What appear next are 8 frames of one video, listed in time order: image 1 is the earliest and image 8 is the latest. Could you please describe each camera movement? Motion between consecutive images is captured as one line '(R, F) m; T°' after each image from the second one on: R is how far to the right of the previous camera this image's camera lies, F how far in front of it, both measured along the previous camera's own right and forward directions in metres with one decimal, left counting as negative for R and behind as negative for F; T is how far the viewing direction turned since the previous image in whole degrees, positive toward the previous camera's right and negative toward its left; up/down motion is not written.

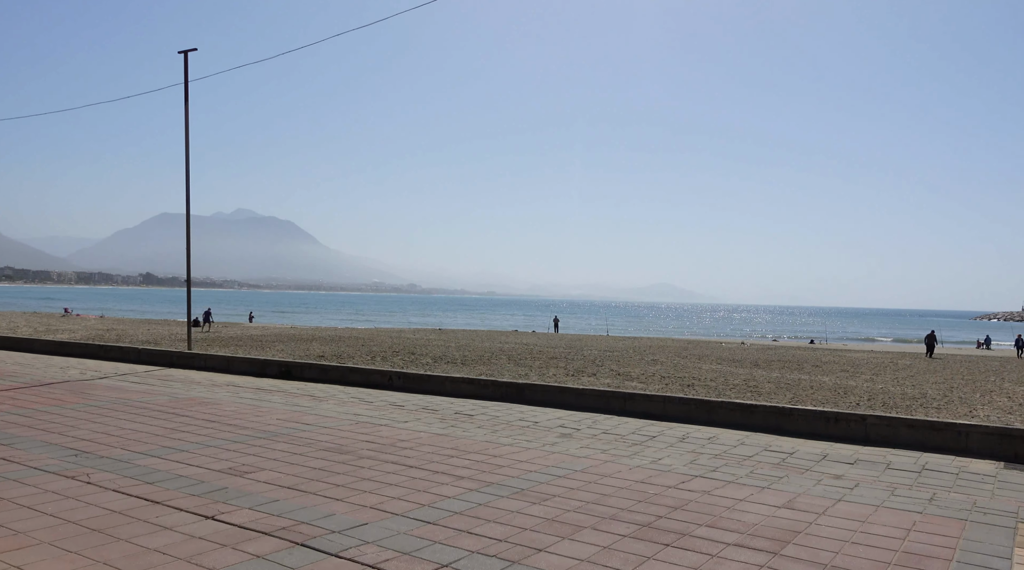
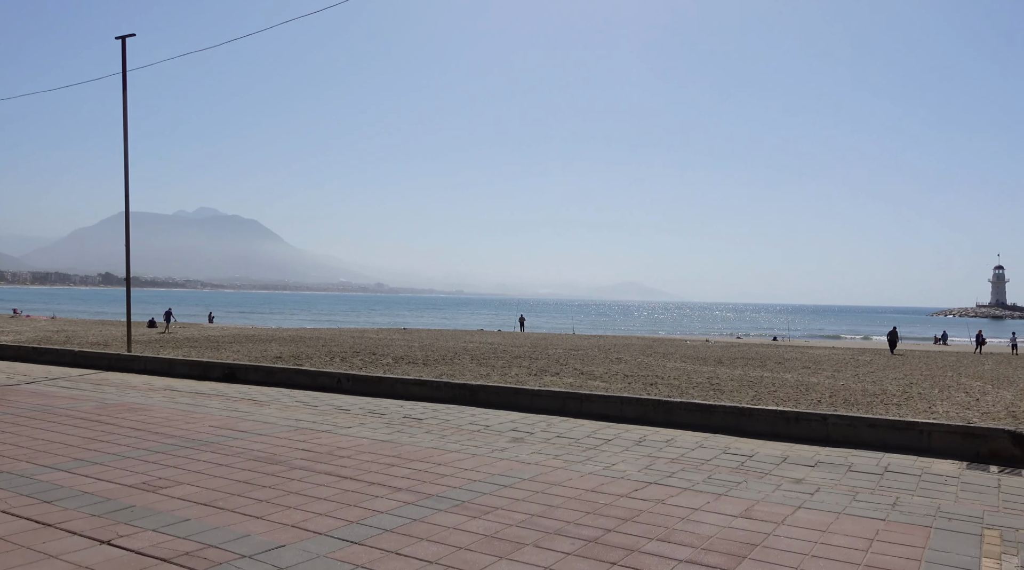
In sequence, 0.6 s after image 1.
(+0.2, +0.5) m; +2°
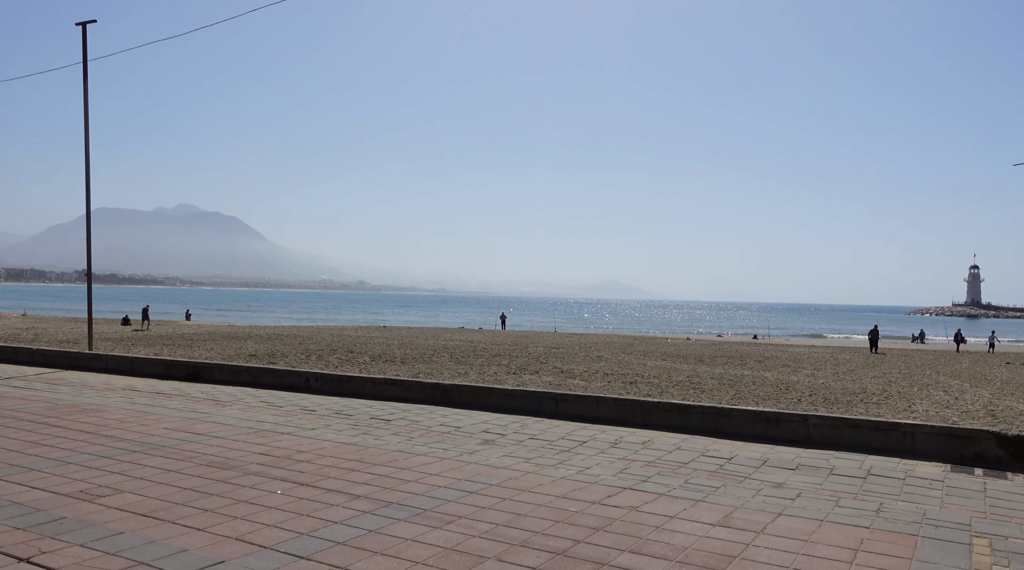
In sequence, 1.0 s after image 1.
(+0.1, +0.4) m; +1°
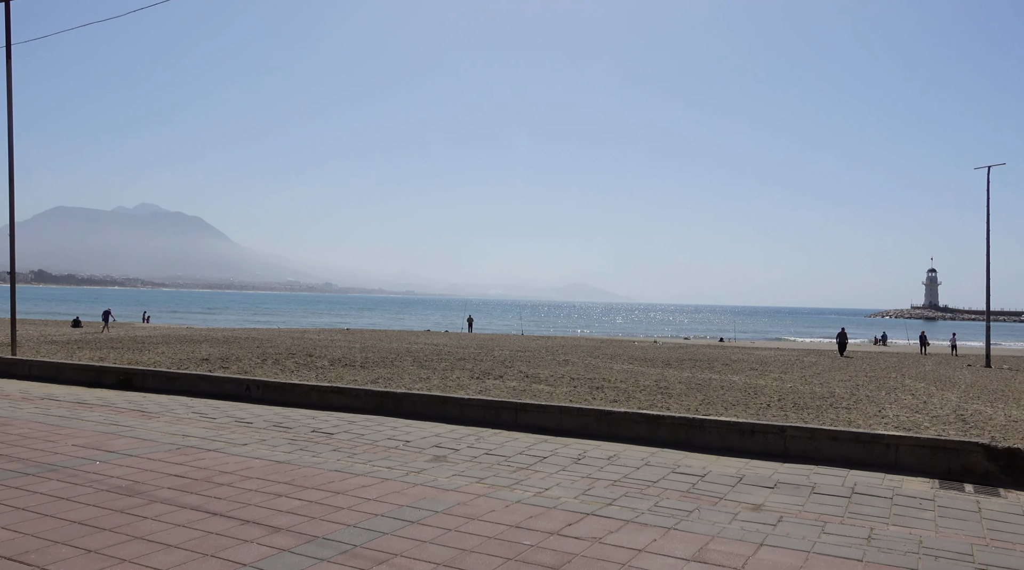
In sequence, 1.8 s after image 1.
(+0.1, +0.8) m; +2°
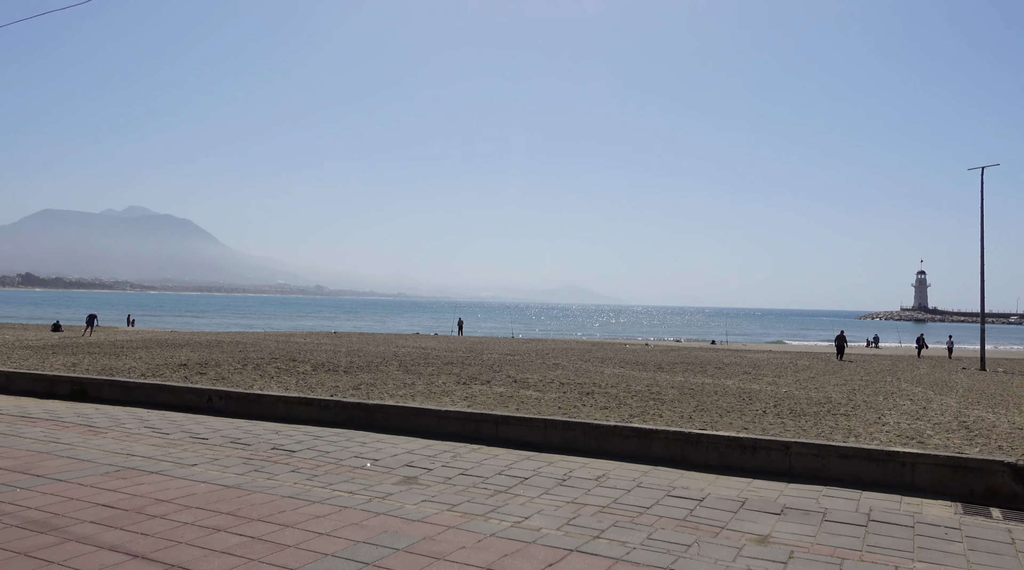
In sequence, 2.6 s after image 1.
(+0.1, +0.8) m; +1°
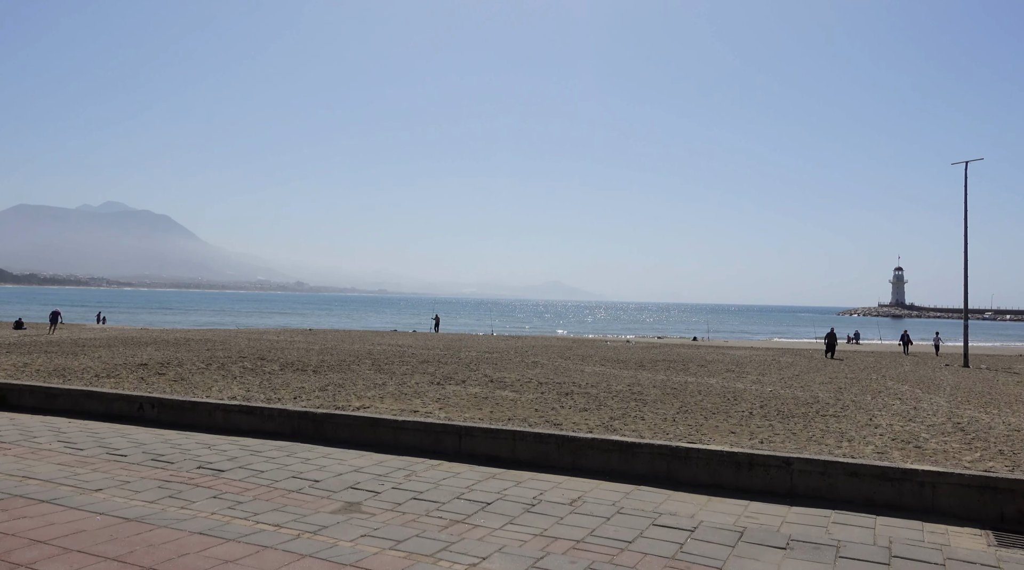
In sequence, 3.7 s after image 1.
(+0.2, +1.1) m; +1°
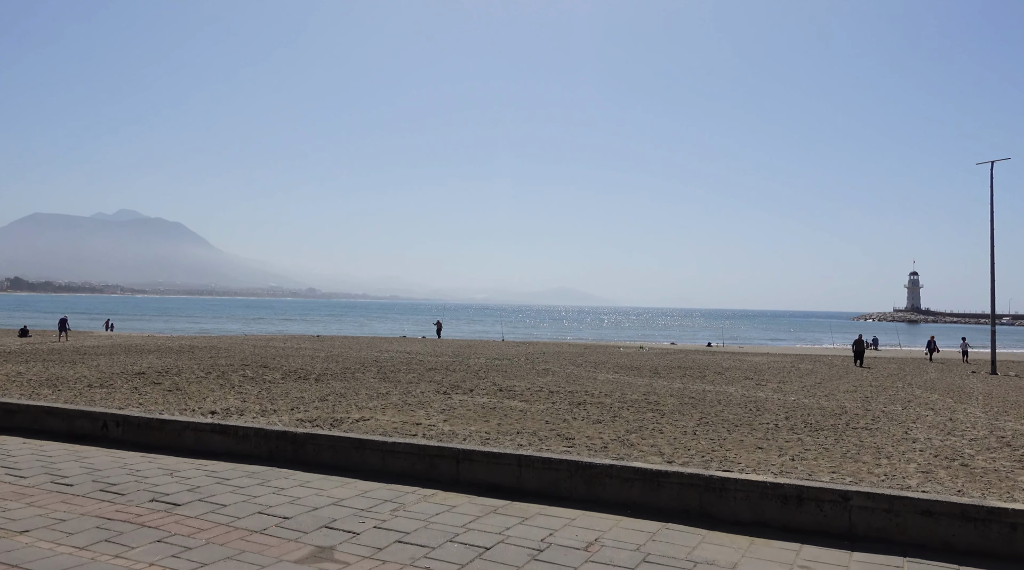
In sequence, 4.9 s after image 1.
(+0.1, +1.1) m; -1°
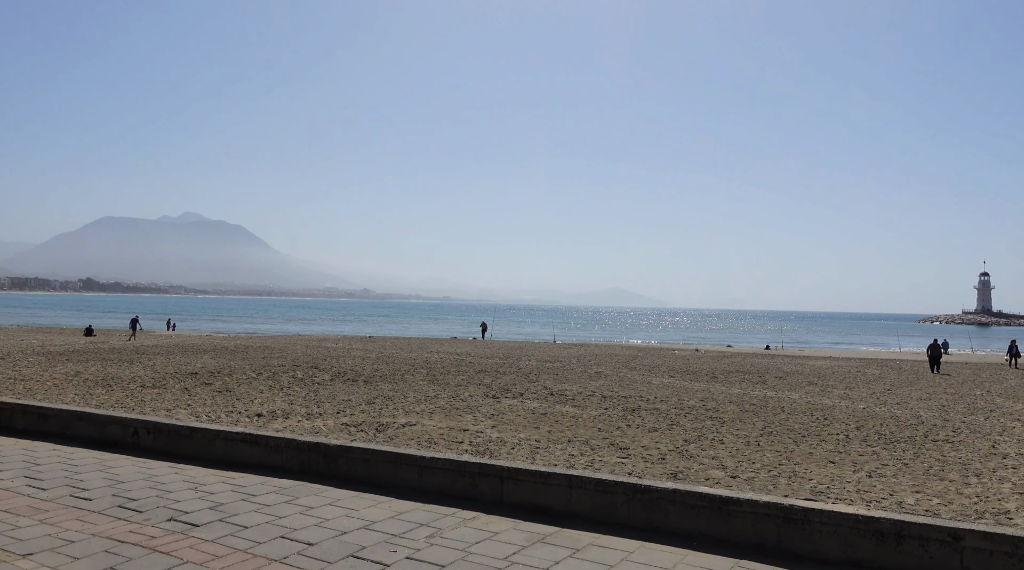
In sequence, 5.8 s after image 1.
(0.0, +0.7) m; -4°
